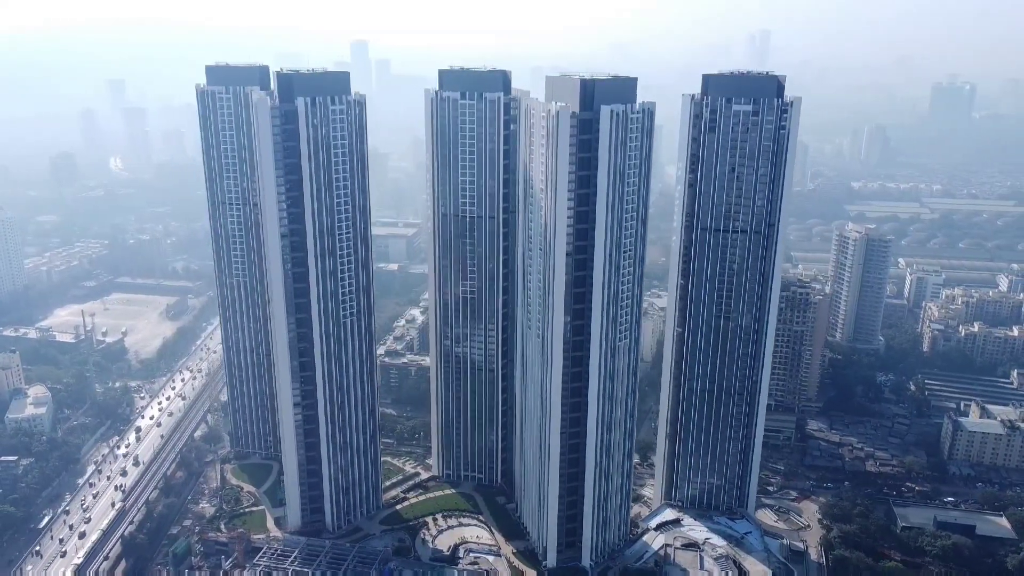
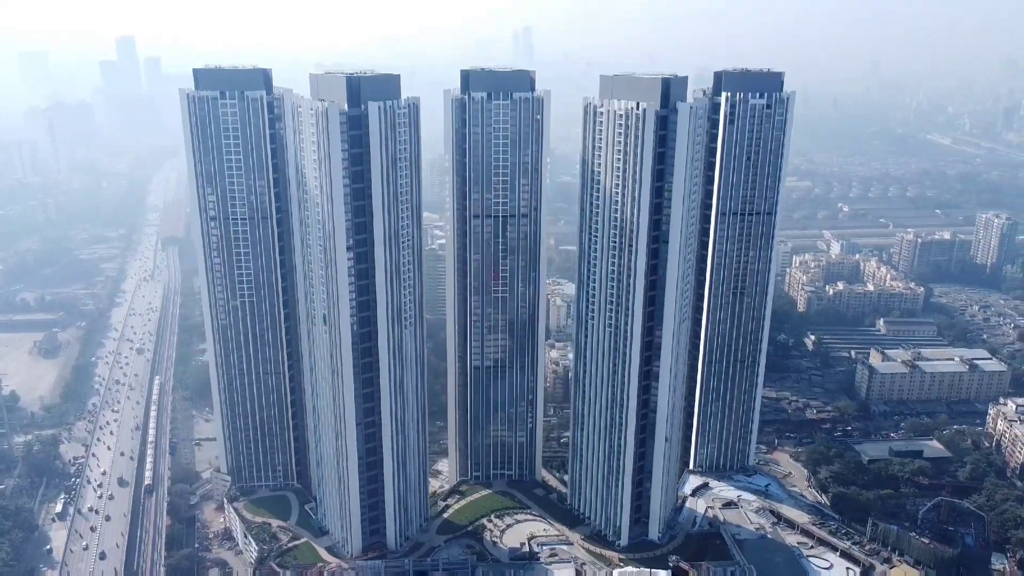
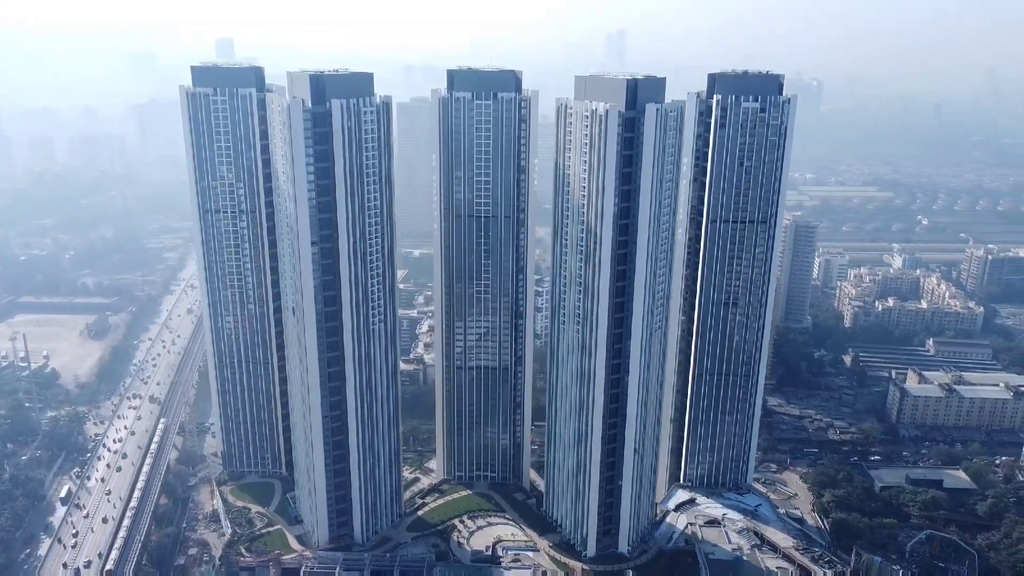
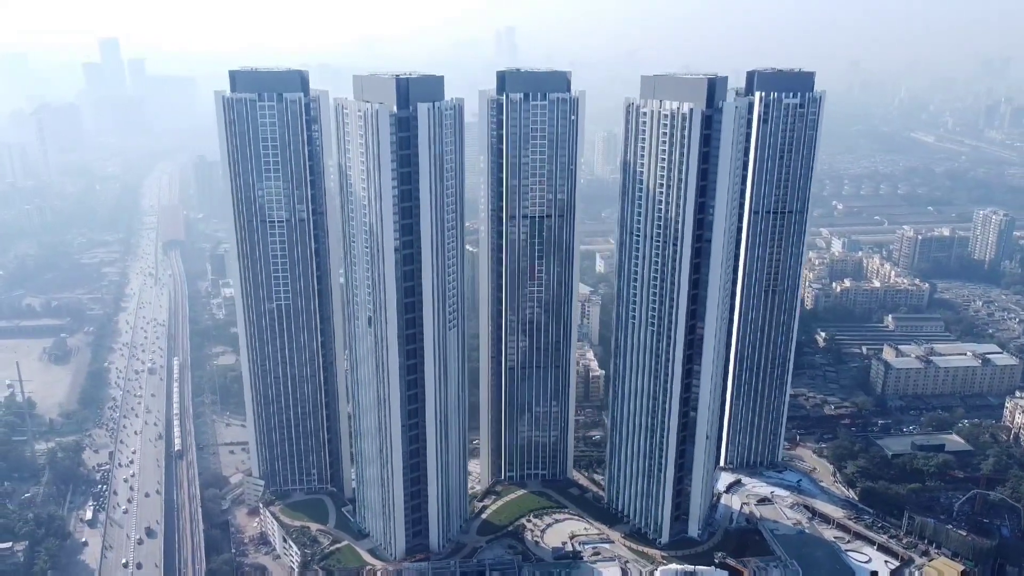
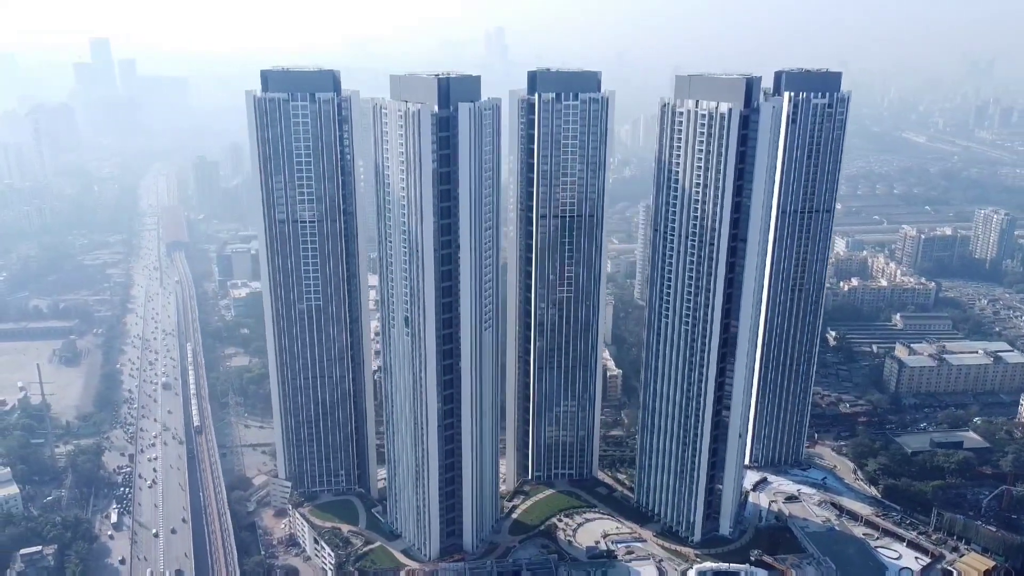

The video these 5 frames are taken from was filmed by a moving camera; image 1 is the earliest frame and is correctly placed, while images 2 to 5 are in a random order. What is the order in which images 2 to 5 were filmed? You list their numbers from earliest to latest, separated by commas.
3, 2, 4, 5
